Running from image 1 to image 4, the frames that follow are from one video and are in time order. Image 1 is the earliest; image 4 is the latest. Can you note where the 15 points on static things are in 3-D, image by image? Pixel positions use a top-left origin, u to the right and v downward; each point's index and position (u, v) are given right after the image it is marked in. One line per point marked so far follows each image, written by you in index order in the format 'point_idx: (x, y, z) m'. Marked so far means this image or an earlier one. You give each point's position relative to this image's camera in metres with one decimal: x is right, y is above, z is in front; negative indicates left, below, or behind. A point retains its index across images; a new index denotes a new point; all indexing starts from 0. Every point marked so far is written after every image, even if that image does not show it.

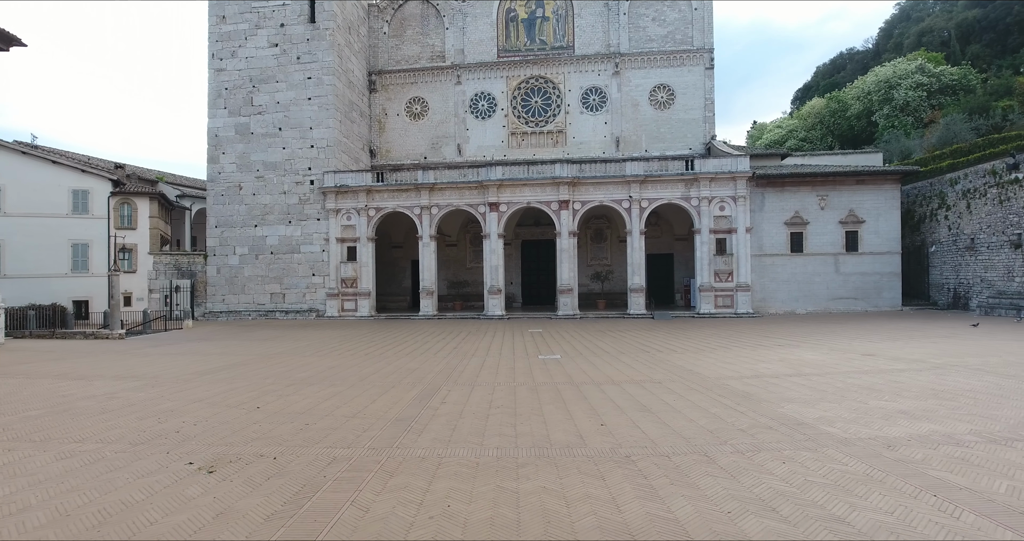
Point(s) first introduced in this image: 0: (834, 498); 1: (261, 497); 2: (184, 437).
0: (+2.5, -1.8, +4.0) m
1: (-2.1, -1.8, +4.2) m
2: (-3.8, -1.9, +6.0) m
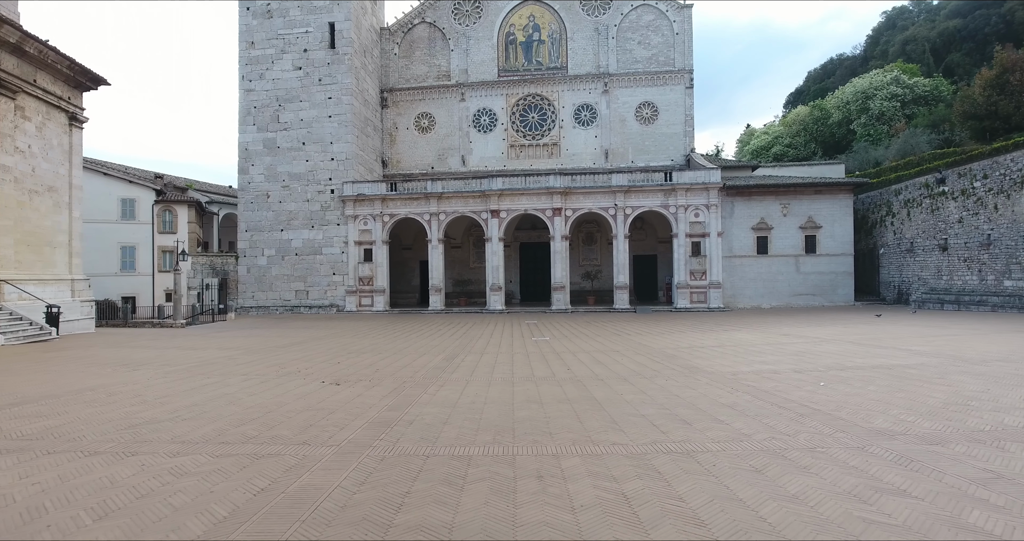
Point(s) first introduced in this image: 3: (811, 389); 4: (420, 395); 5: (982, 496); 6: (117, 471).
0: (+2.5, -1.8, +7.7) m
1: (-2.1, -1.8, +7.9) m
2: (-3.8, -1.9, +9.7) m
3: (+4.3, -1.7, +7.4) m
4: (-1.3, -1.8, +7.5) m
5: (+3.2, -1.5, +3.5) m
6: (-3.2, -1.6, +4.2) m
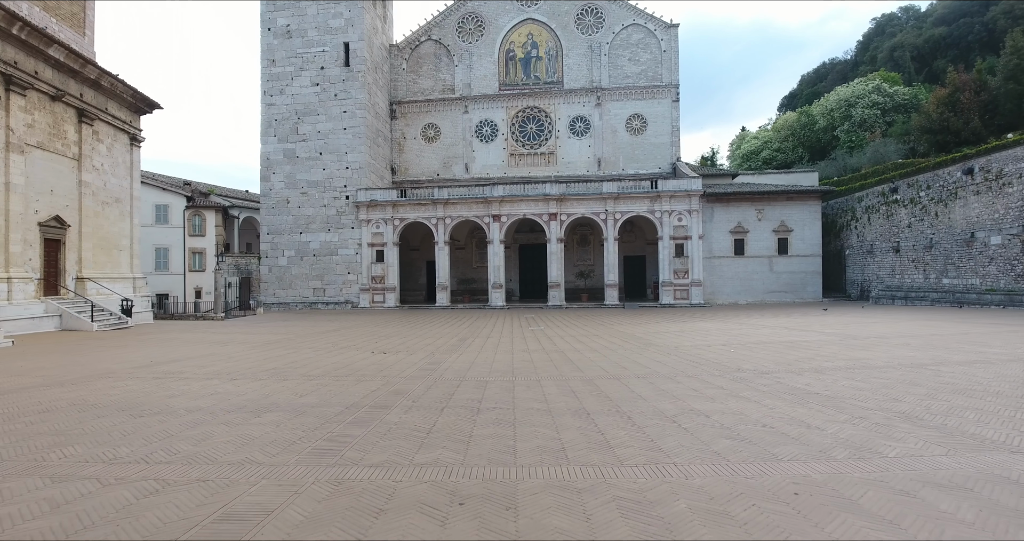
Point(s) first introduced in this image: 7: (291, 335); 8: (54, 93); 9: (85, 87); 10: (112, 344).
0: (+2.5, -1.8, +10.8) m
1: (-2.1, -1.8, +11.0) m
2: (-3.8, -1.9, +12.8) m
3: (+4.3, -1.7, +10.5) m
4: (-1.3, -1.8, +10.6) m
5: (+3.2, -1.5, +6.6) m
6: (-3.2, -1.6, +7.4) m
7: (-6.9, -2.0, +16.1) m
8: (-15.6, +6.1, +17.7) m
9: (-15.9, +6.8, +19.3) m
10: (-10.6, -1.9, +13.7) m
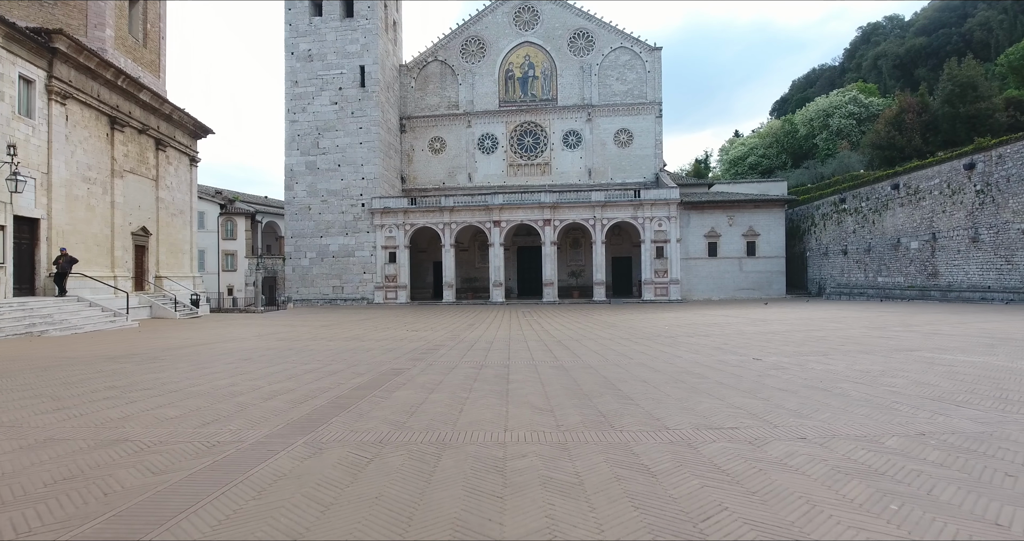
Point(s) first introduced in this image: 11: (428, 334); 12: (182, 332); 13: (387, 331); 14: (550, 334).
0: (+2.4, -1.8, +15.1) m
1: (-2.2, -1.8, +15.3) m
2: (-3.9, -1.9, +17.1) m
3: (+4.2, -1.7, +14.8) m
4: (-1.4, -1.8, +14.9) m
5: (+3.1, -1.5, +10.9) m
6: (-3.3, -1.6, +11.7) m
7: (-7.0, -2.0, +20.4) m
8: (-15.7, +6.1, +22.0) m
9: (-16.0, +6.8, +23.6) m
10: (-10.7, -1.9, +18.0) m
11: (-2.3, -1.8, +14.8) m
12: (-9.3, -1.8, +14.7) m
13: (-3.6, -1.8, +15.4) m
14: (+1.1, -1.8, +14.9) m
